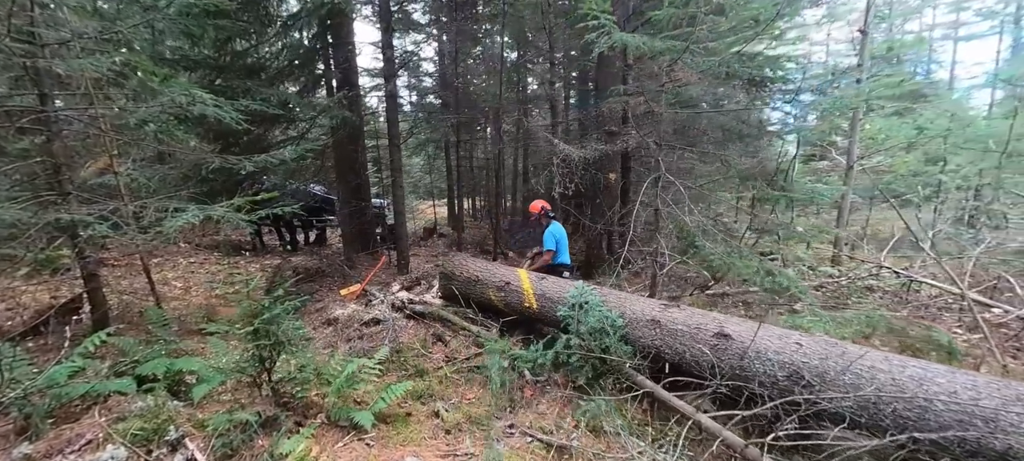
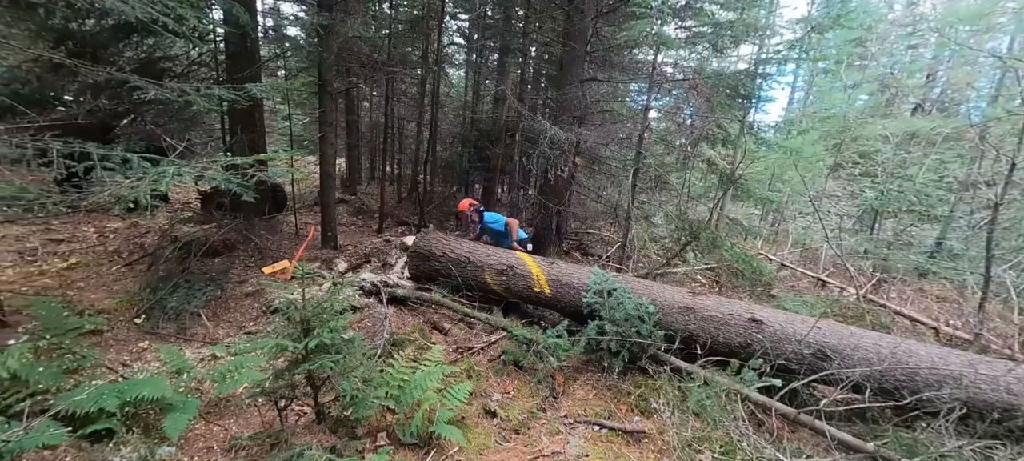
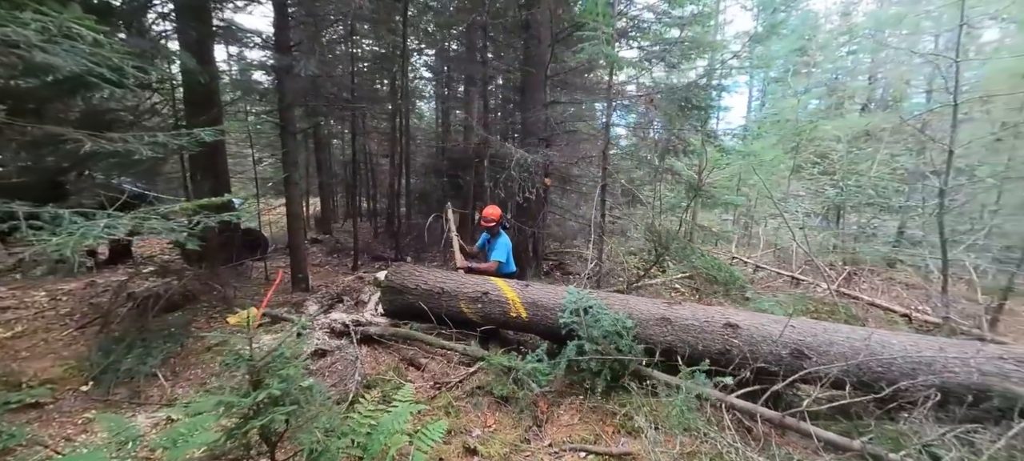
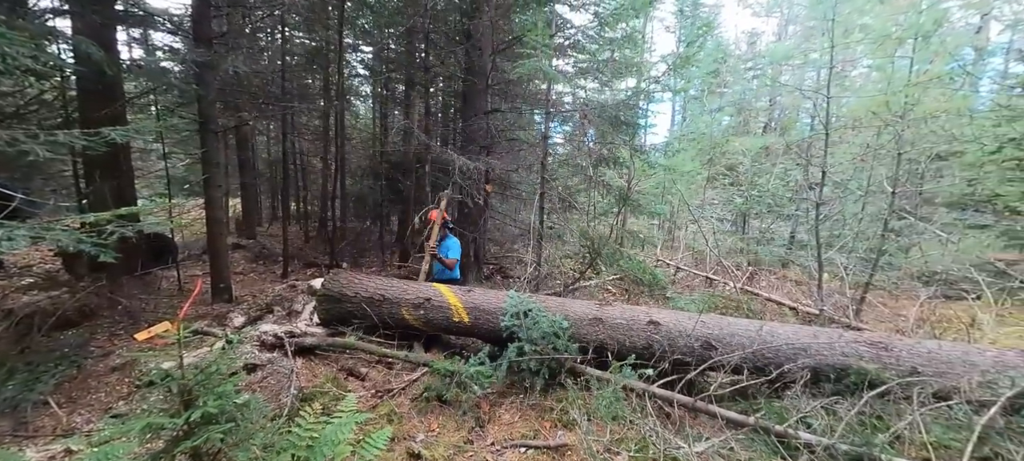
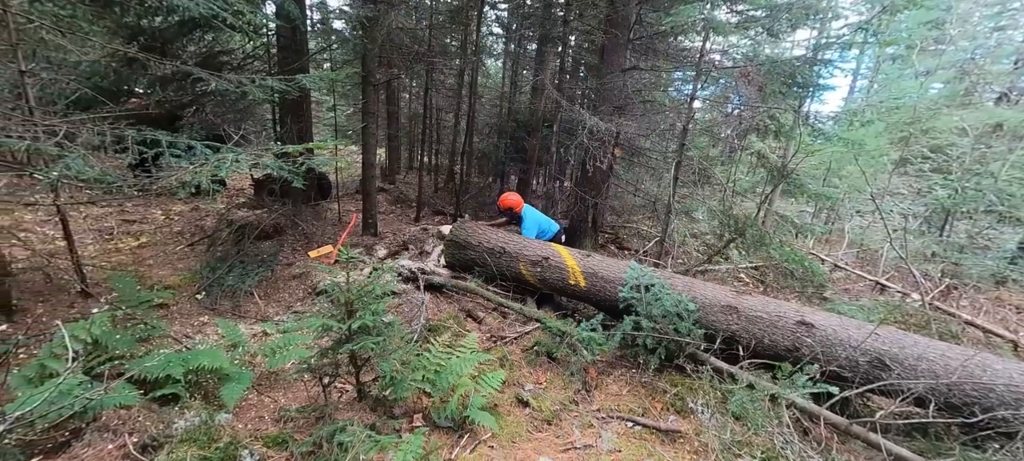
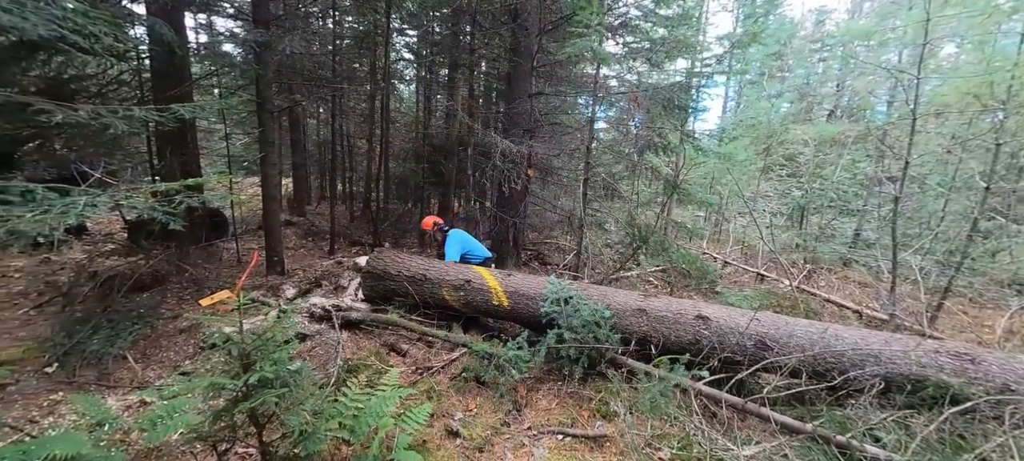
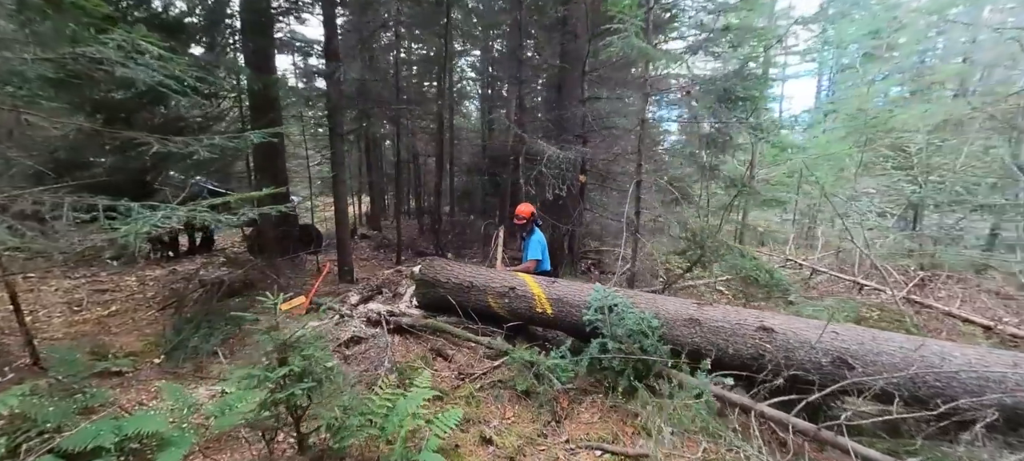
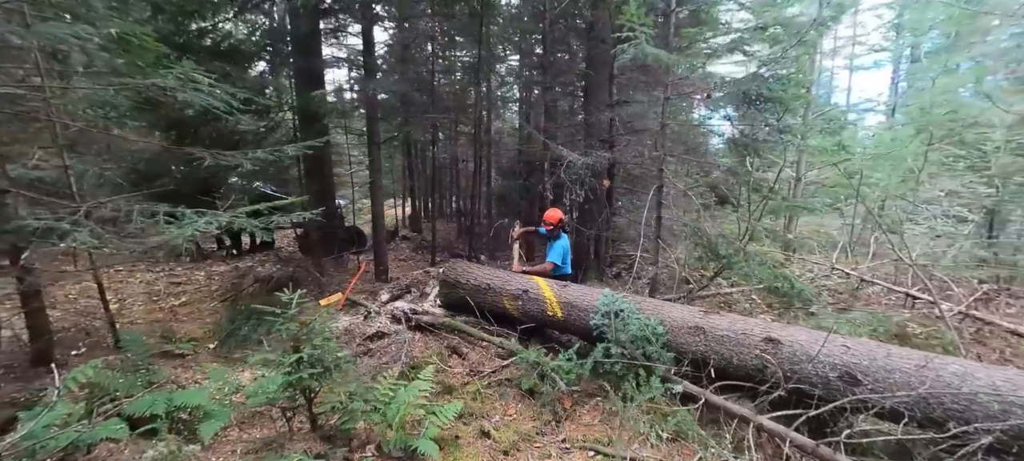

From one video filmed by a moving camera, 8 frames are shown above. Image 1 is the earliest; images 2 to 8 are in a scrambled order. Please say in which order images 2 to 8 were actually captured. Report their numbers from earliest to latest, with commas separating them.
8, 7, 3, 4, 6, 2, 5
